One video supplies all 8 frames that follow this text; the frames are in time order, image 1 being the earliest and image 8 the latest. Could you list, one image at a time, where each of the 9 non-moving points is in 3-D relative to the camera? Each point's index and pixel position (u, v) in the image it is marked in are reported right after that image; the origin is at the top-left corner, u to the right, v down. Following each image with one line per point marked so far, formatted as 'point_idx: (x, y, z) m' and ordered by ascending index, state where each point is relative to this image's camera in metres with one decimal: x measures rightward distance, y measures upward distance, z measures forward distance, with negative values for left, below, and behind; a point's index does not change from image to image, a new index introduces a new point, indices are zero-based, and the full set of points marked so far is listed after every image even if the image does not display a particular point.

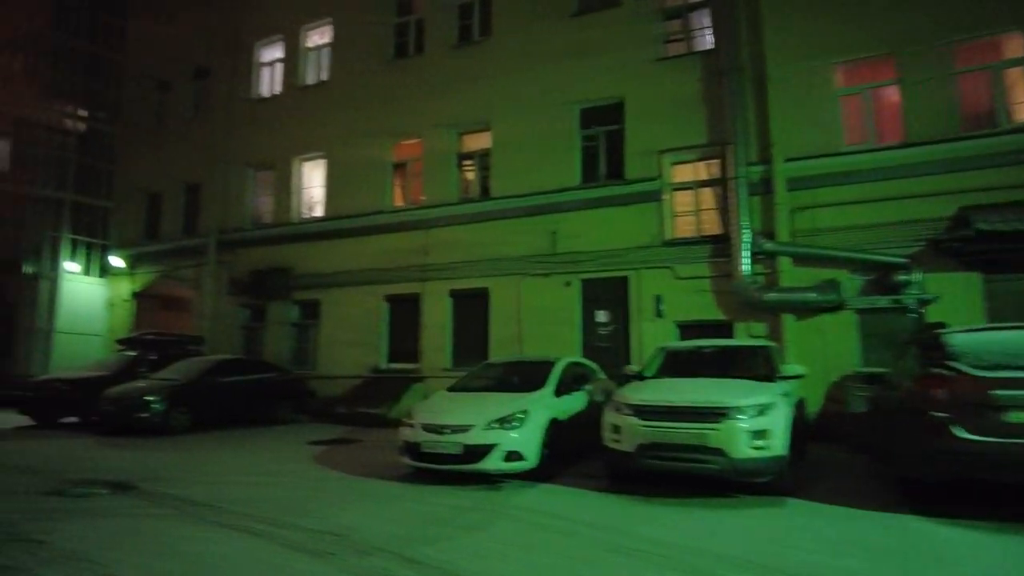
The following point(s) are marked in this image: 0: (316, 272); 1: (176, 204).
0: (-4.6, +0.4, +15.5) m
1: (-9.6, +2.4, +19.0) m
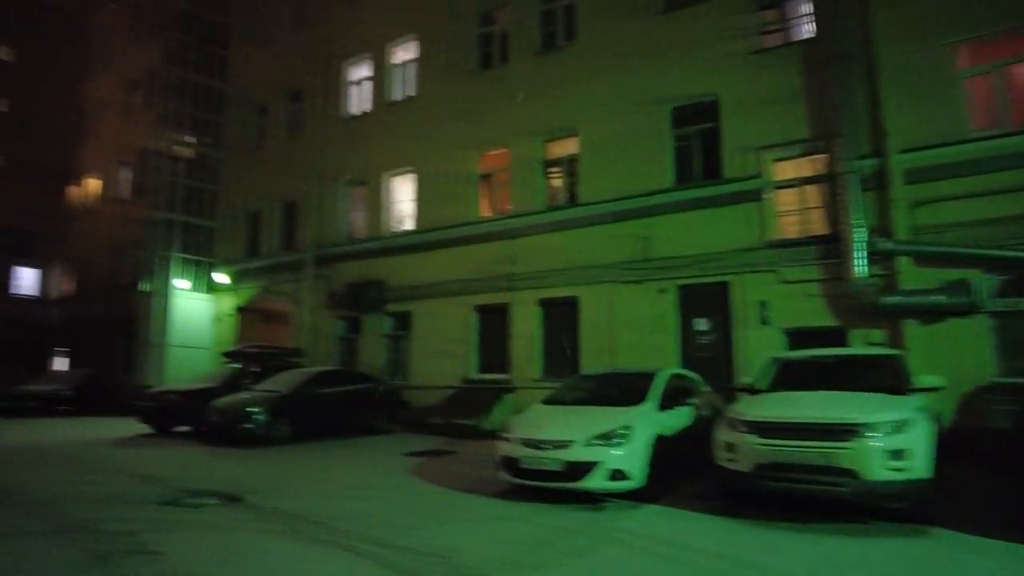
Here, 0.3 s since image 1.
0: (-2.5, +0.1, +15.7) m
1: (-7.1, +2.0, +19.8) m
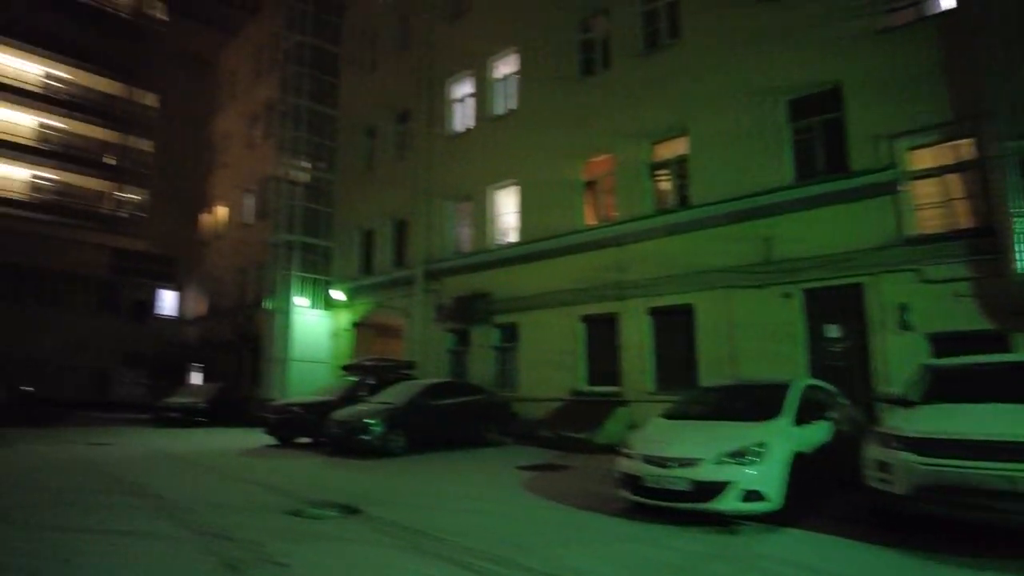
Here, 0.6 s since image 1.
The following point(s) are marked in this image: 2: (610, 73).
0: (0.0, -0.2, +15.7) m
1: (-3.9, +1.5, +20.4) m
2: (+2.2, +4.8, +14.5) m
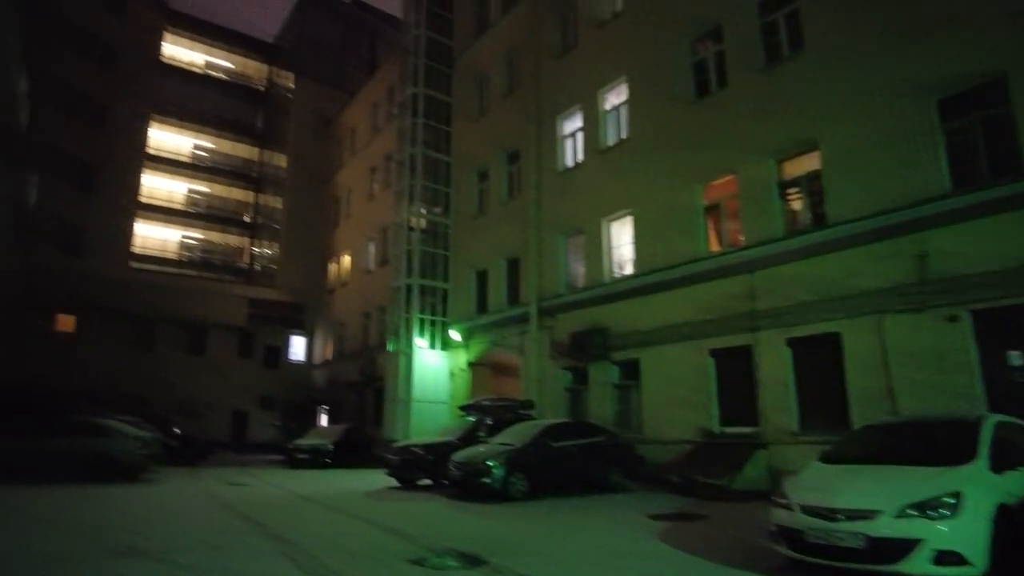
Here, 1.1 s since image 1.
0: (+2.8, -1.0, +15.0) m
1: (-0.4, +0.3, +20.4) m
2: (+4.5, +4.1, +13.8) m
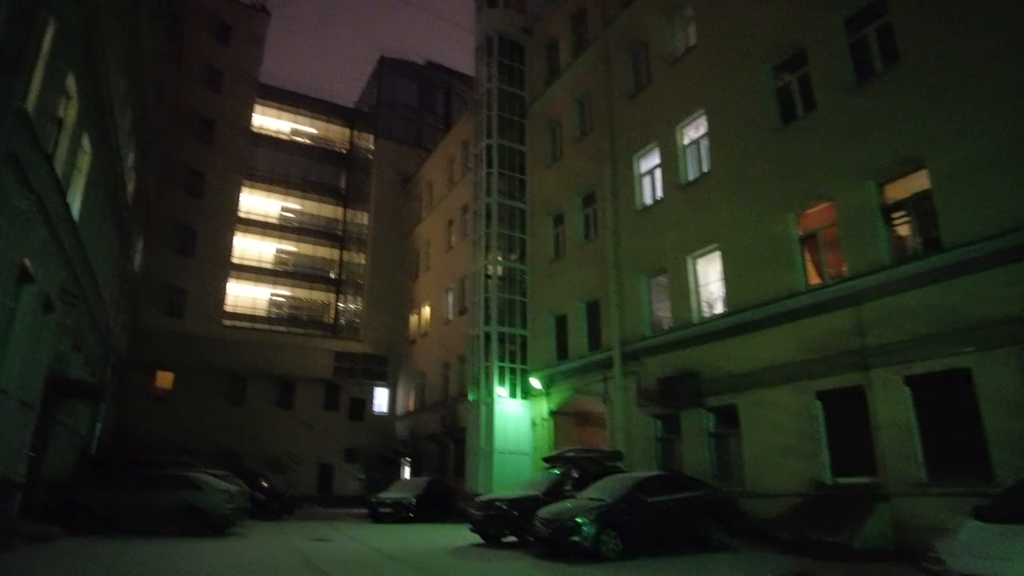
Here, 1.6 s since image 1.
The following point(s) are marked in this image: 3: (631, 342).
0: (+4.6, -1.8, +14.0) m
1: (+2.1, -1.1, +19.8) m
2: (+6.0, +3.4, +13.0) m
3: (+3.1, -1.4, +17.1) m
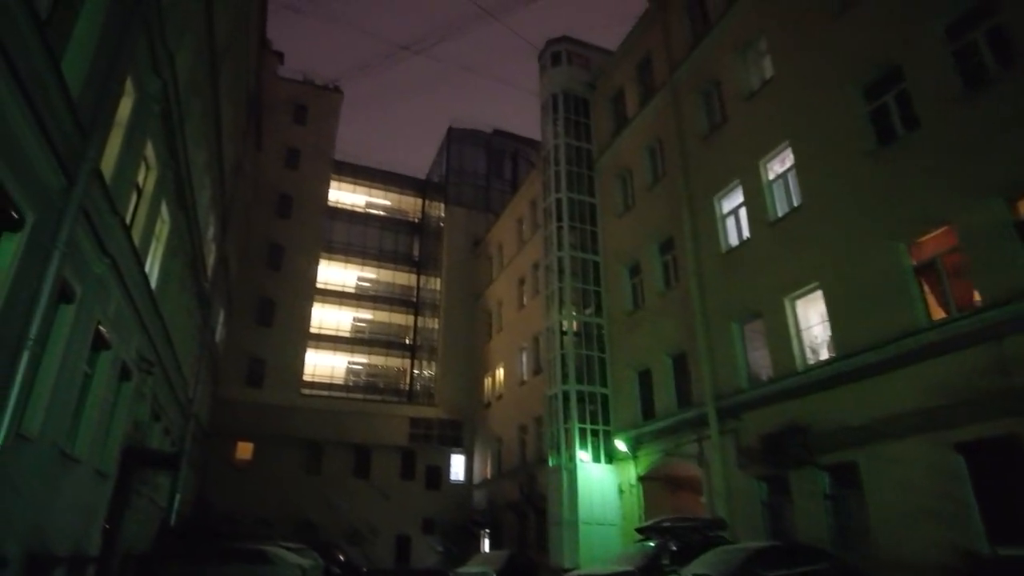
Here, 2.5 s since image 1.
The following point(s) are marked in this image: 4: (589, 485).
0: (+6.2, -2.6, +12.3) m
1: (+4.3, -2.5, +18.5) m
2: (+7.3, +2.8, +11.7) m
3: (+5.0, -2.5, +15.6) m
4: (+2.3, -6.0, +19.9) m
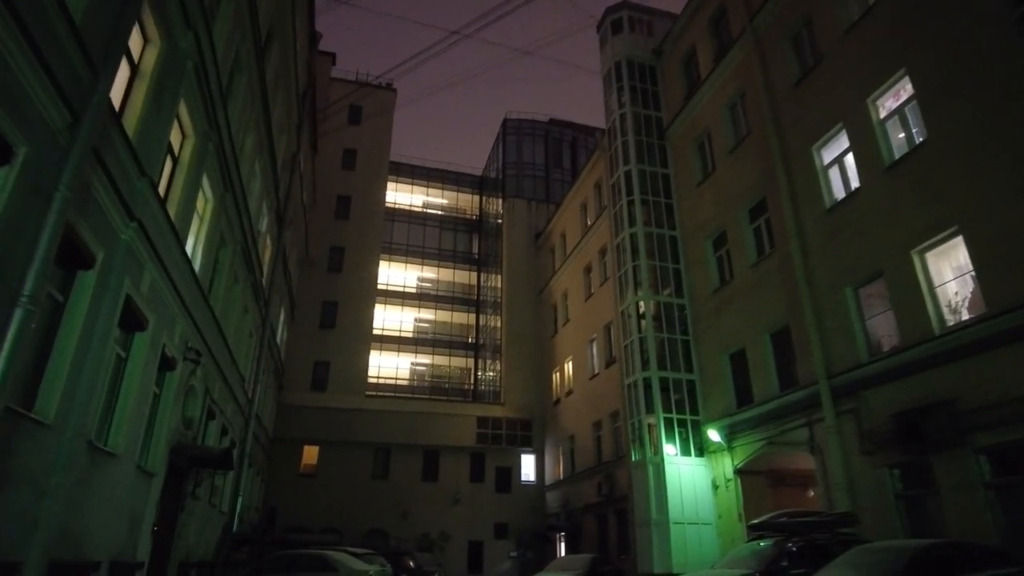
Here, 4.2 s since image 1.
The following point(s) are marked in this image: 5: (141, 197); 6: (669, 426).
0: (+7.5, -1.7, +10.1) m
1: (+6.2, -1.7, +16.4) m
2: (+8.4, +3.7, +9.4) m
3: (+6.7, -1.7, +13.4) m
4: (+4.5, -5.3, +17.9) m
5: (-5.0, +1.2, +8.9) m
6: (+4.4, -3.9, +18.6) m
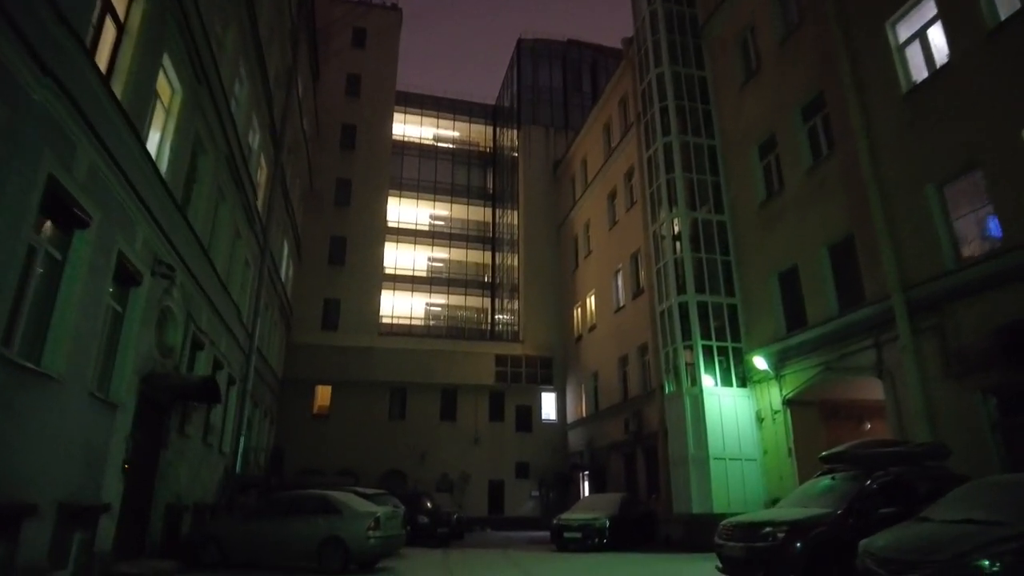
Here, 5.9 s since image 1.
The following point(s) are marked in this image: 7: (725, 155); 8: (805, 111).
0: (+7.8, -0.1, +8.0) m
1: (+6.7, +0.3, +14.4) m
2: (+8.6, +5.2, +7.0) m
3: (+7.1, +0.1, +11.4) m
4: (+5.1, -3.1, +16.2) m
5: (-4.8, +2.5, +7.0) m
6: (+4.9, -1.7, +16.8) m
7: (+5.9, +3.7, +18.5) m
8: (+6.9, +4.2, +15.6) m
